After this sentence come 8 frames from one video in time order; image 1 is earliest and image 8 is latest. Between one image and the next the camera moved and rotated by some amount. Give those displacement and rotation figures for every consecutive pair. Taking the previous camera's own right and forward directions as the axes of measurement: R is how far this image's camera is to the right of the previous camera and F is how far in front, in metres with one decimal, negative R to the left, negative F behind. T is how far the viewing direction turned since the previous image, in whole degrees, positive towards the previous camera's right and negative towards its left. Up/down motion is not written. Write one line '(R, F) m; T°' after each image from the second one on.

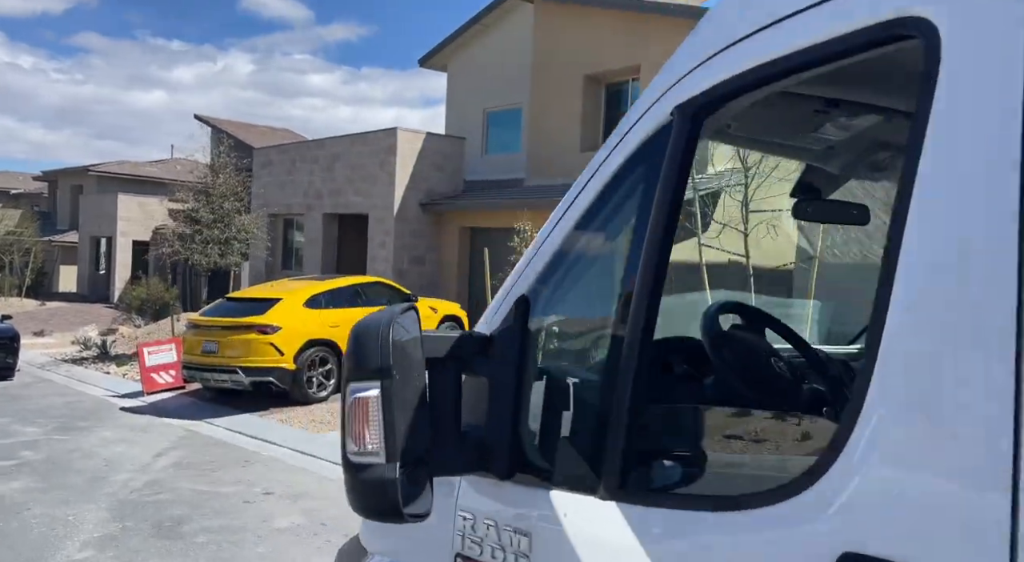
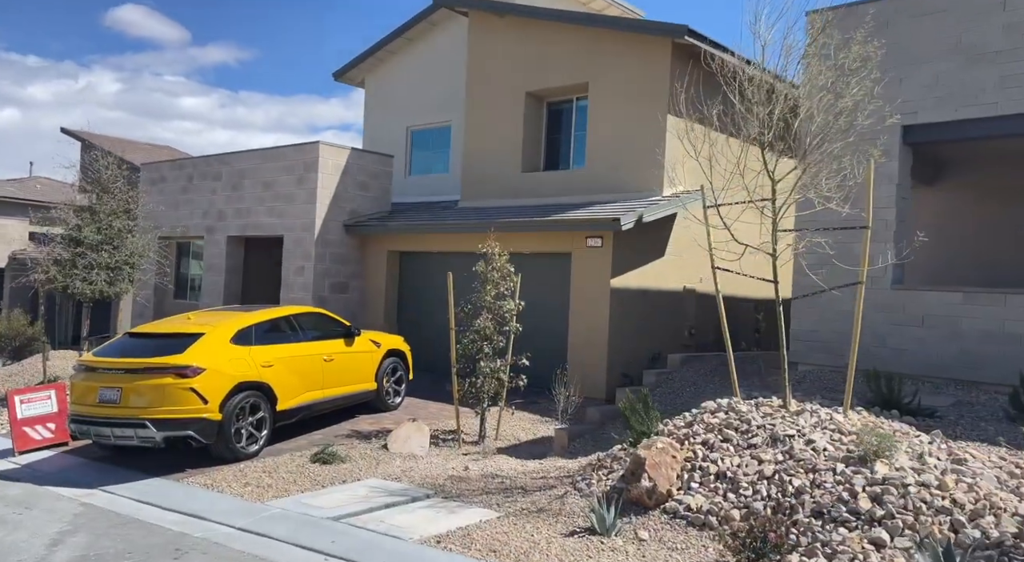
(-1.1, +1.6) m; +8°
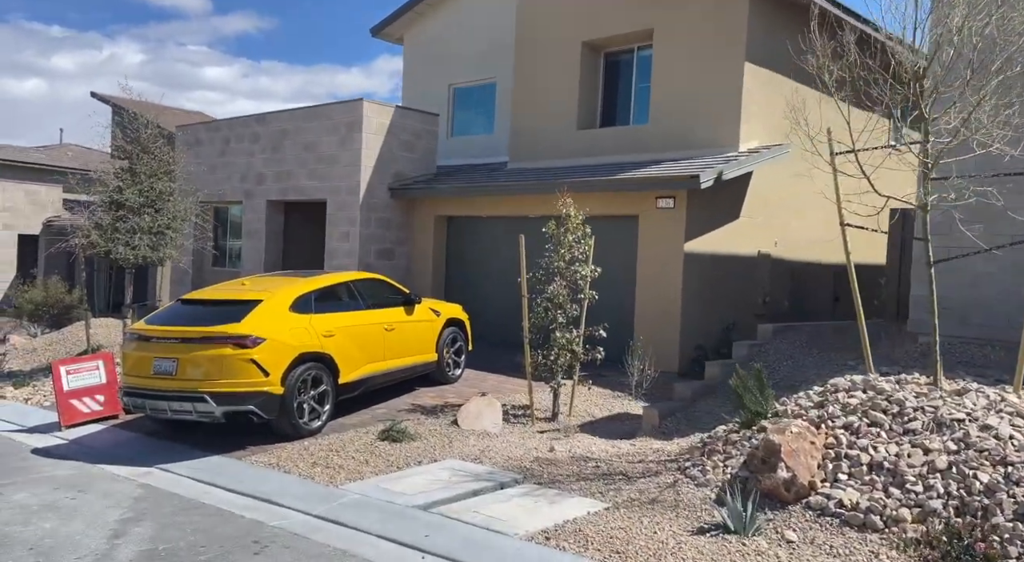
(-0.6, +0.9) m; -2°
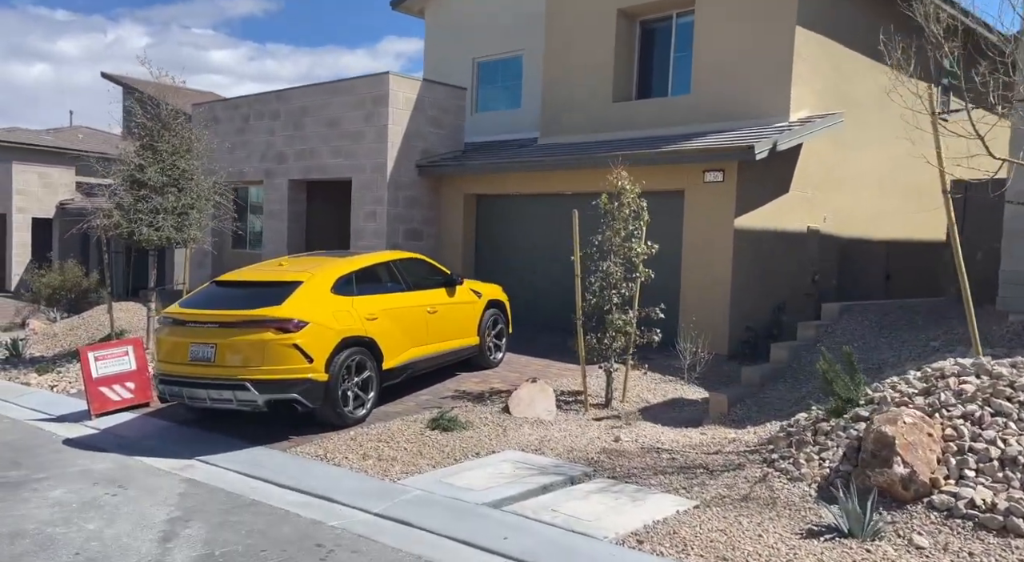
(-0.5, +0.6) m; -1°
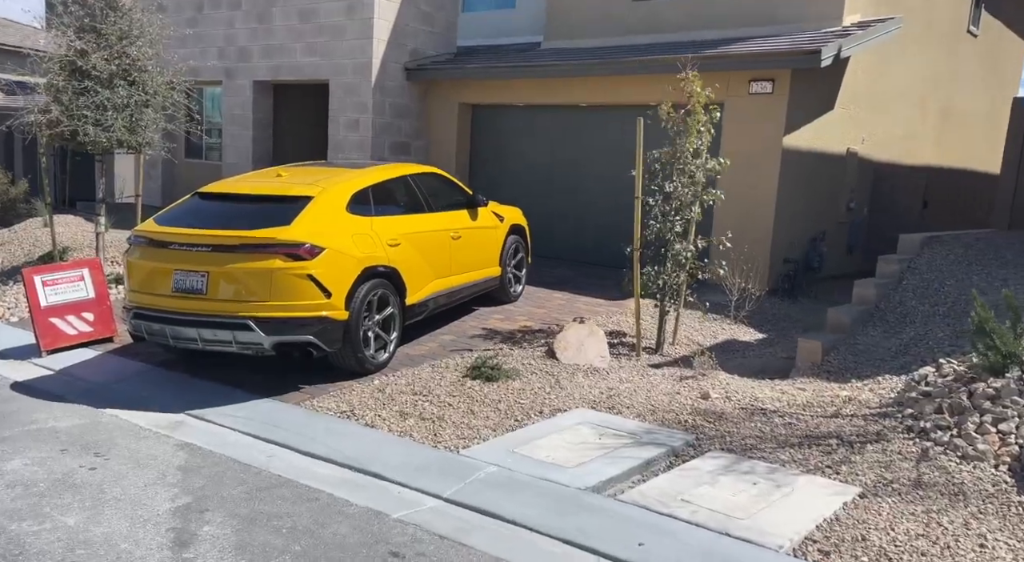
(-1.0, +1.5) m; +4°
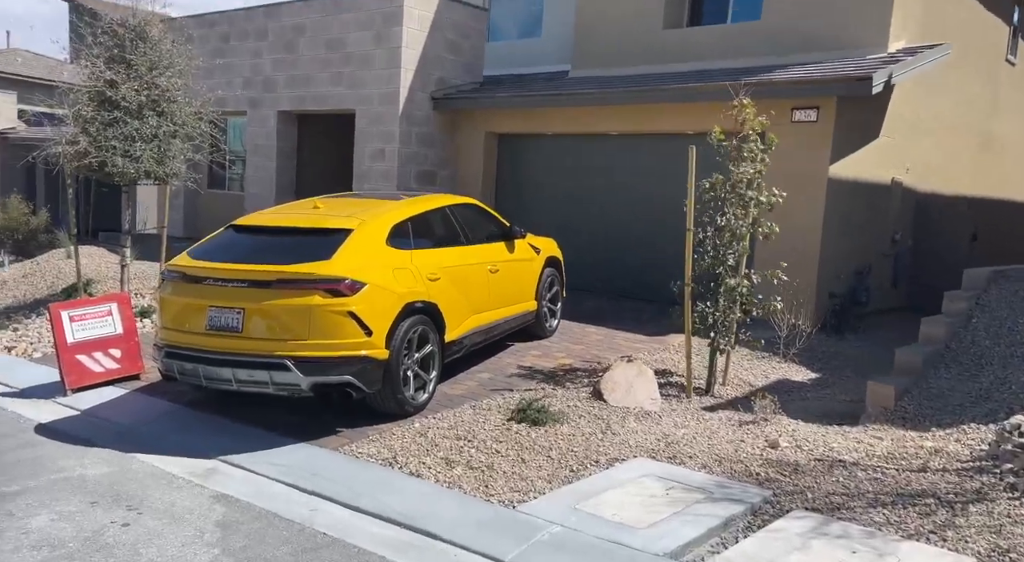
(-0.3, +0.4) m; -1°
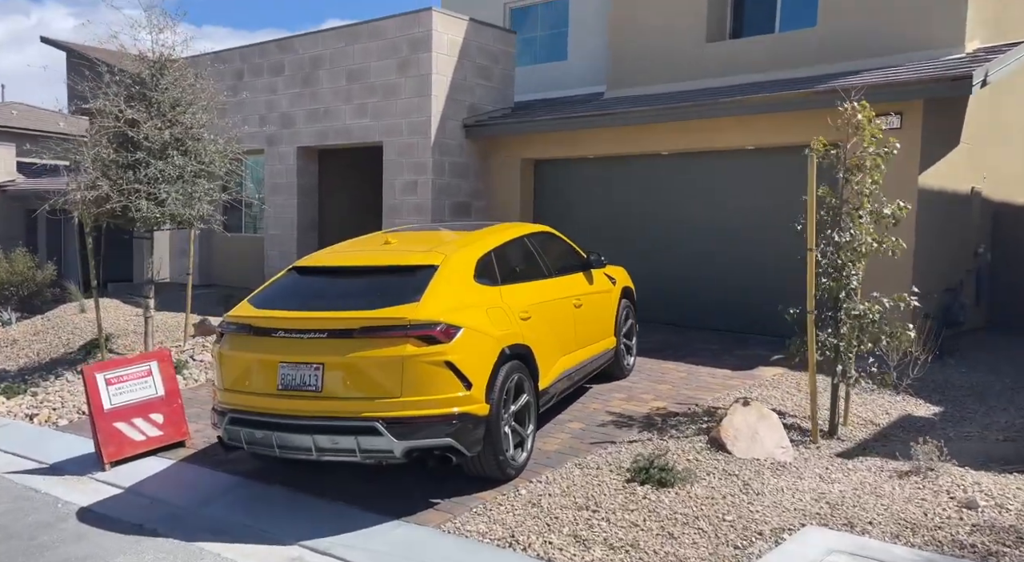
(-0.8, +0.9) m; 0°
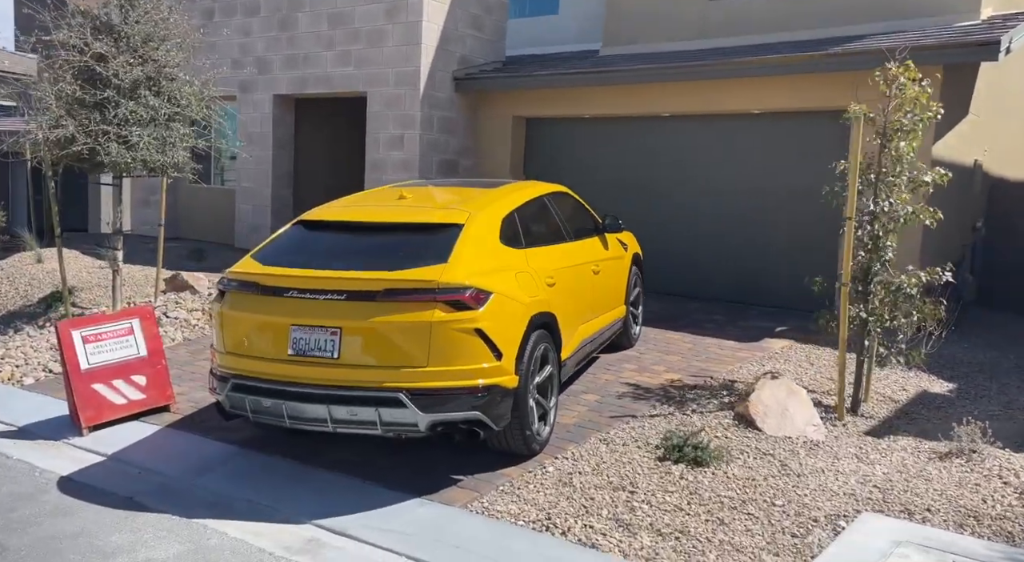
(-0.5, +0.4) m; +3°
